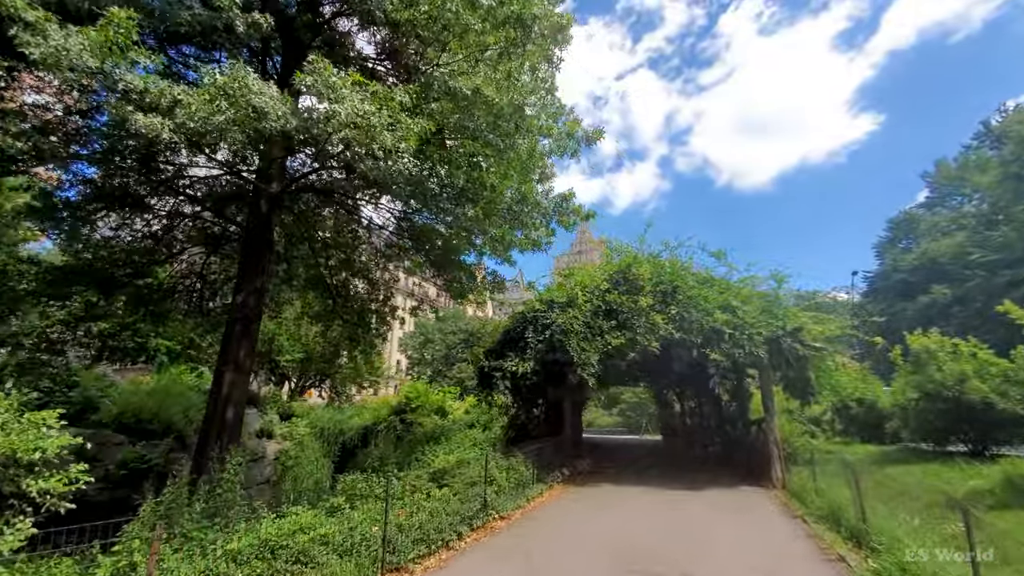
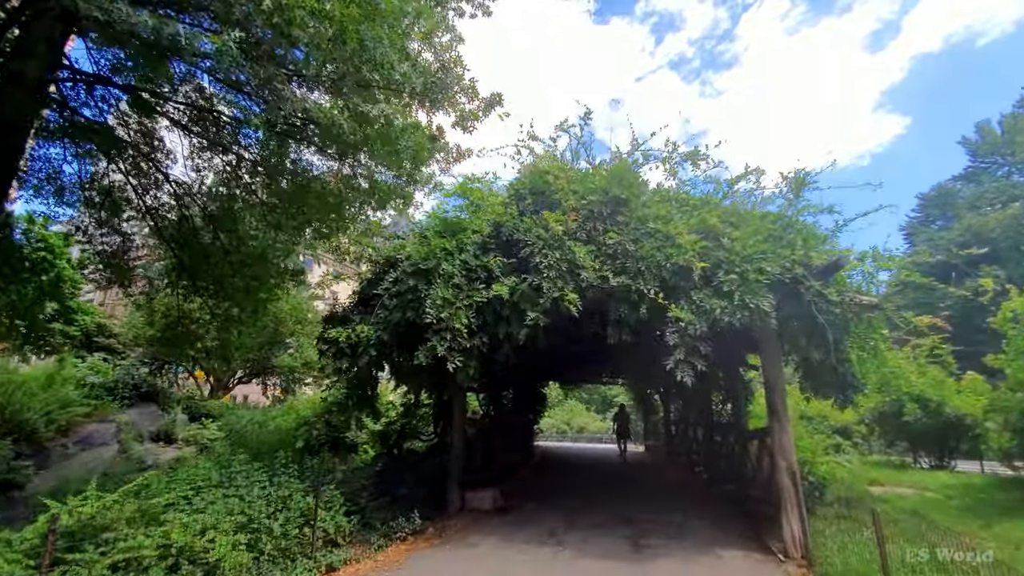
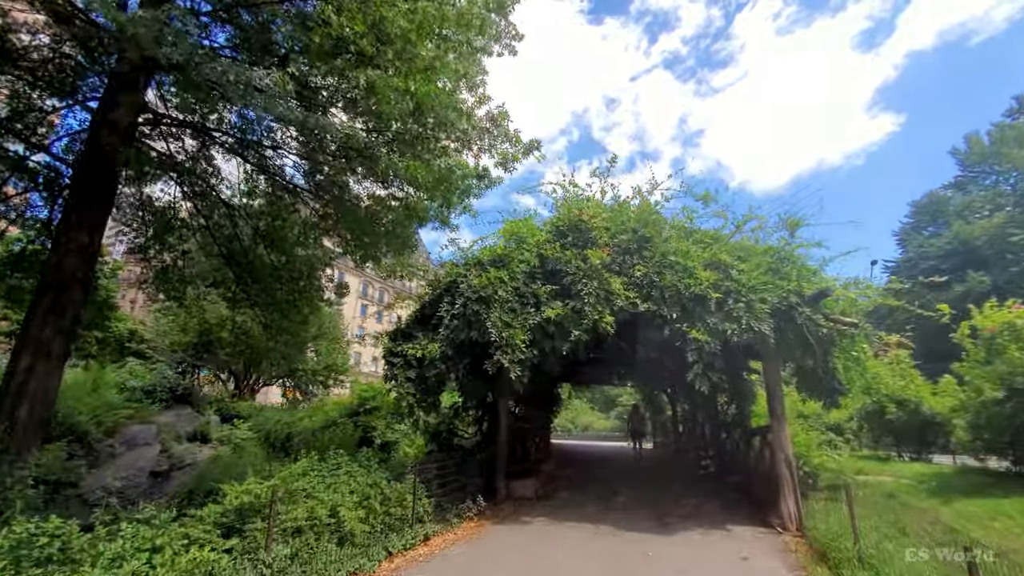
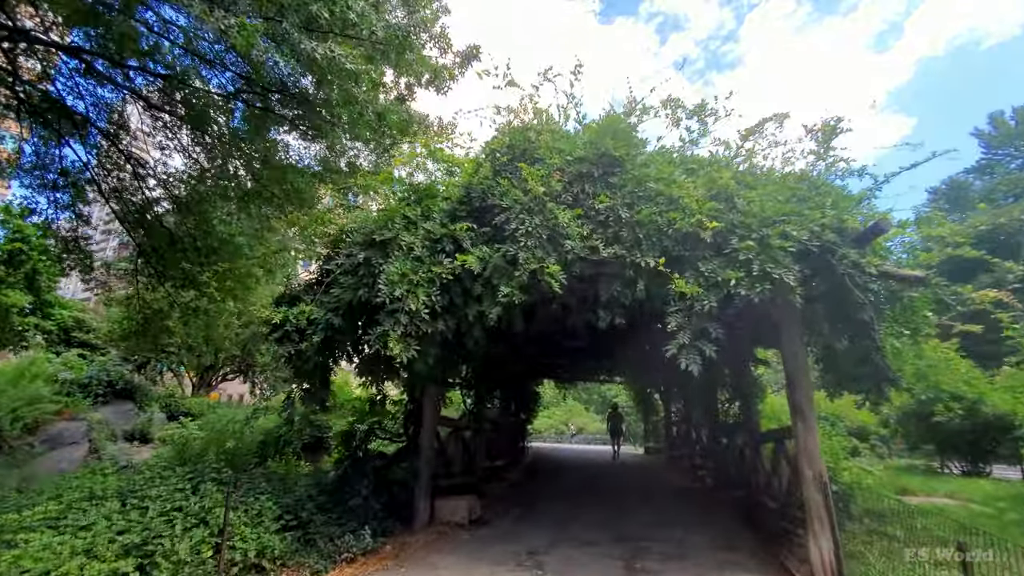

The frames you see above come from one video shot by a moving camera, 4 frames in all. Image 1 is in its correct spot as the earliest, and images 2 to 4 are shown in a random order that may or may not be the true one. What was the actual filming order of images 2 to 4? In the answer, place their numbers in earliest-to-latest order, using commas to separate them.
3, 2, 4
